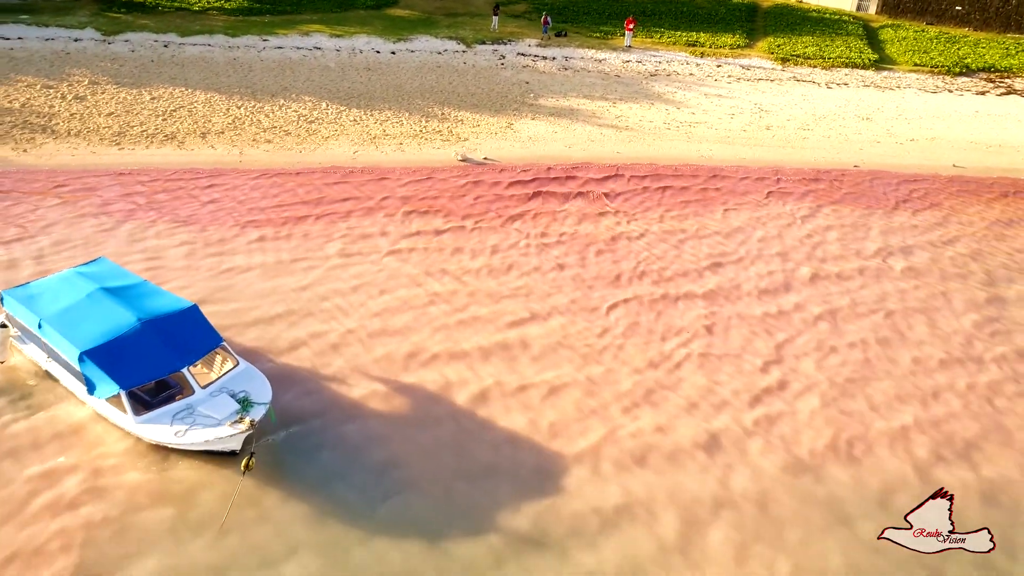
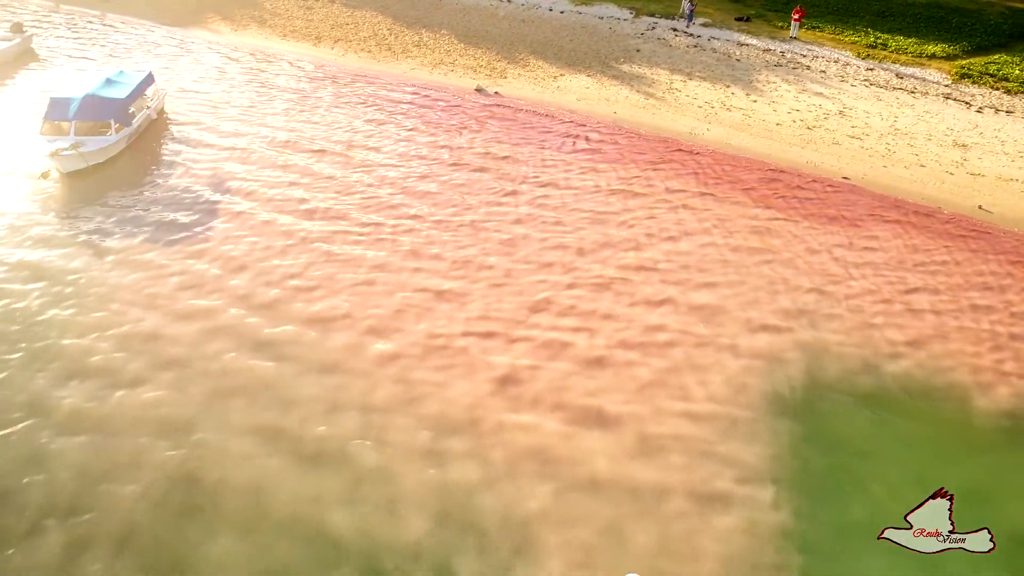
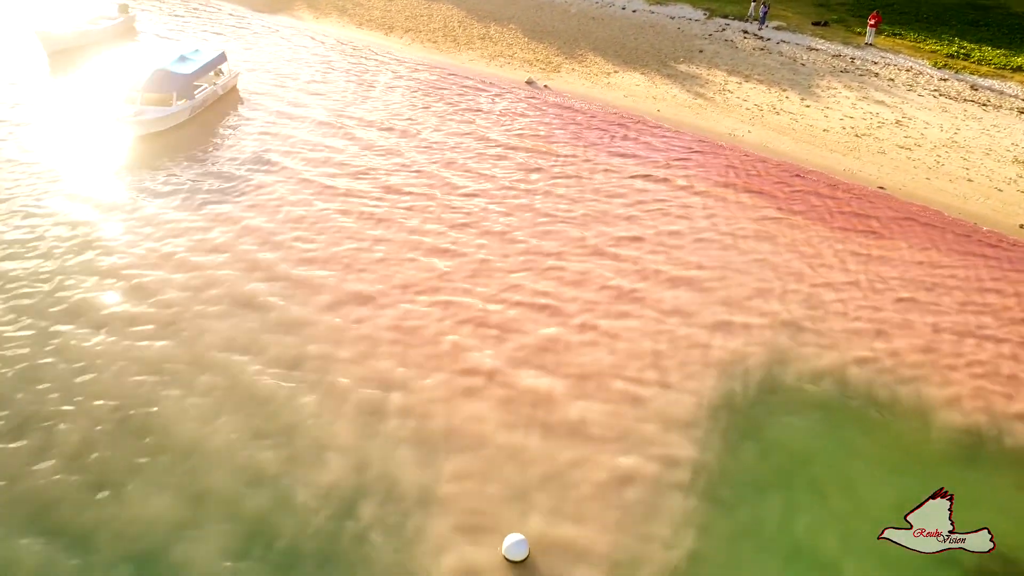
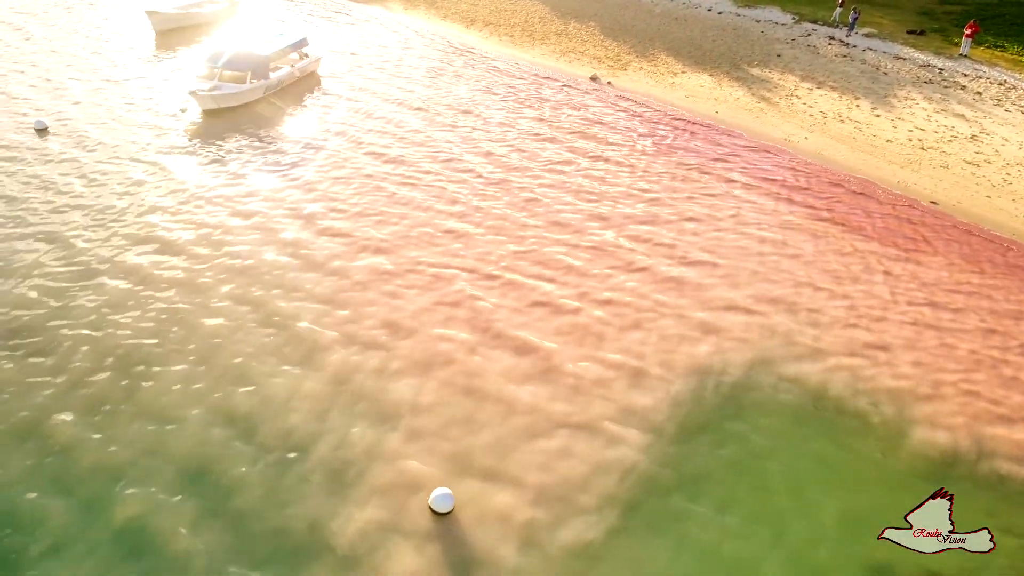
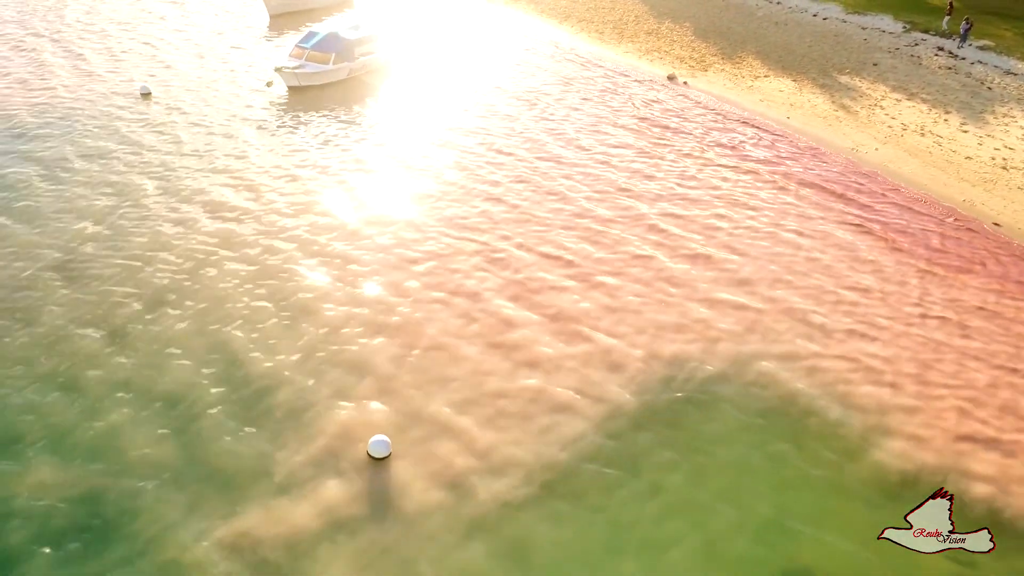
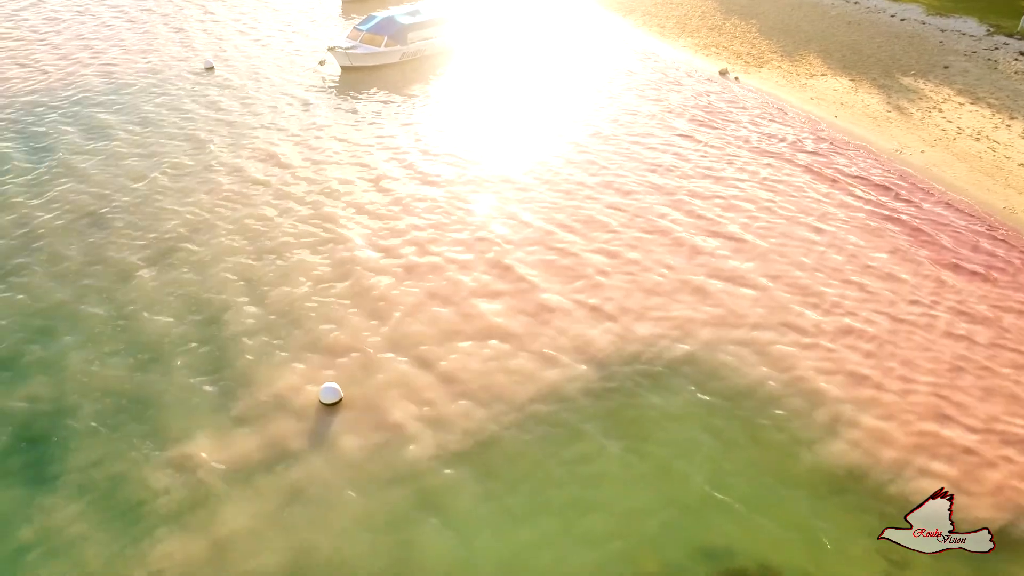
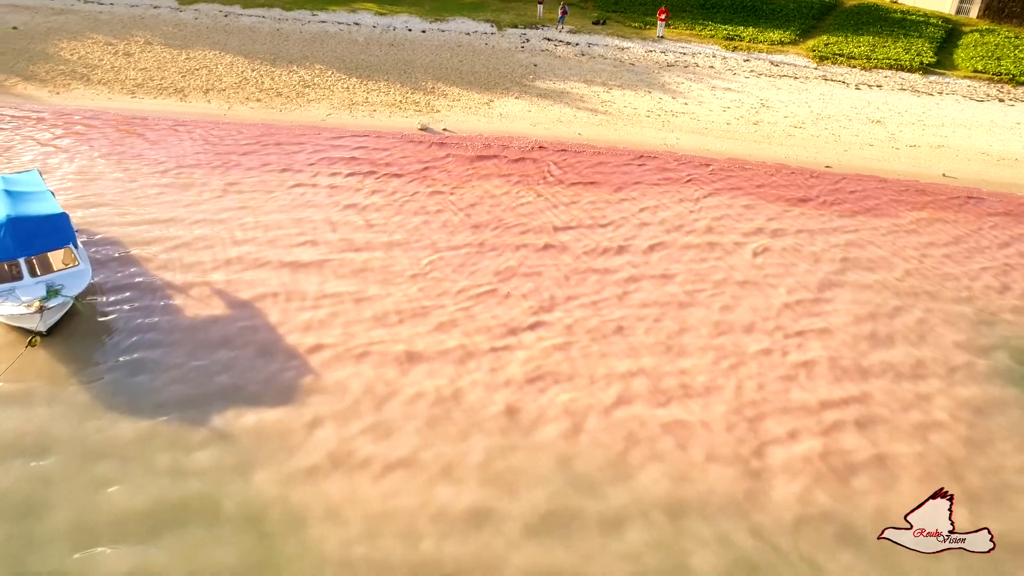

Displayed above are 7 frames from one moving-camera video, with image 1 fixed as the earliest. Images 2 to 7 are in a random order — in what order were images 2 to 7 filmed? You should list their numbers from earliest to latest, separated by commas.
7, 2, 3, 4, 5, 6
